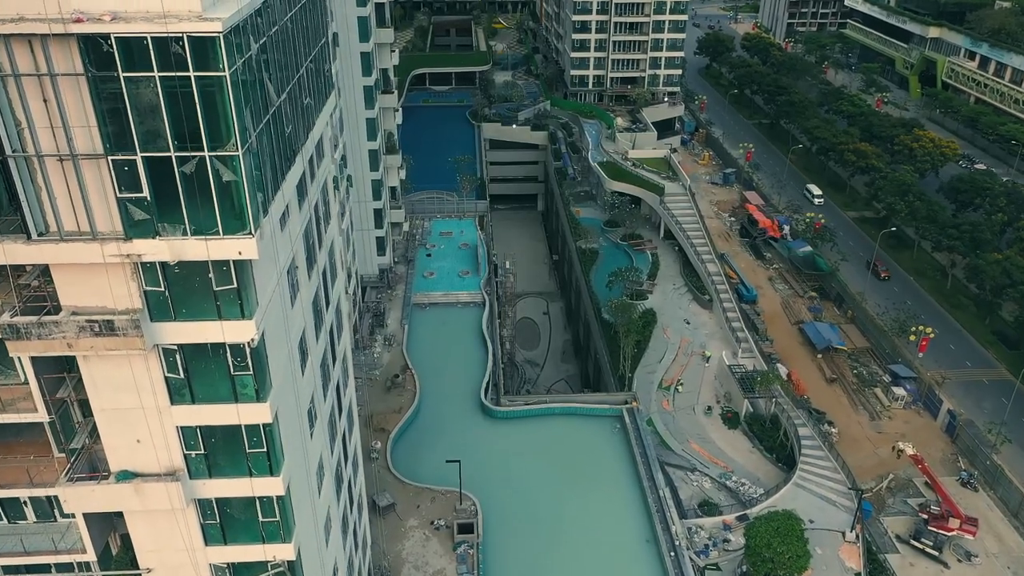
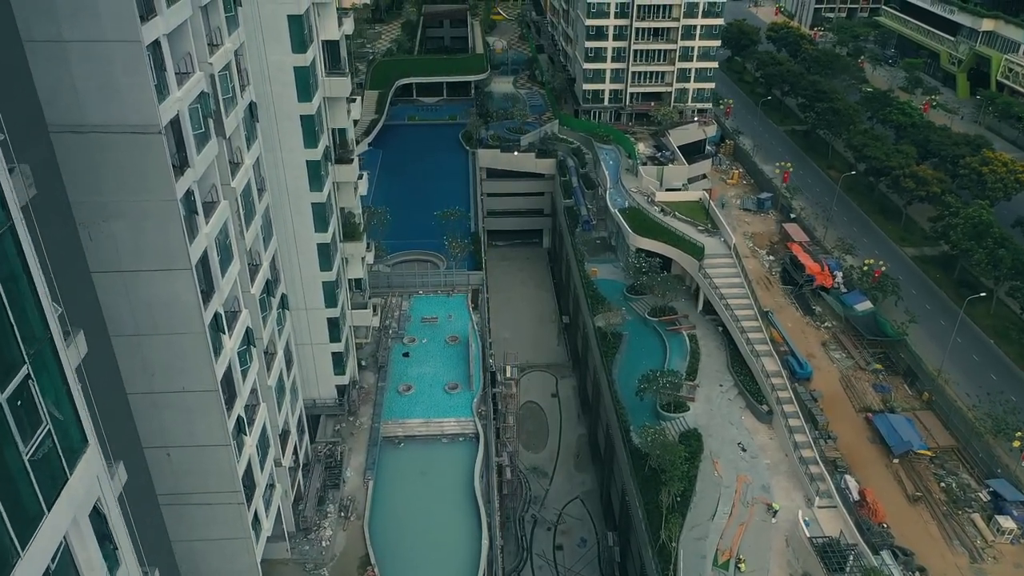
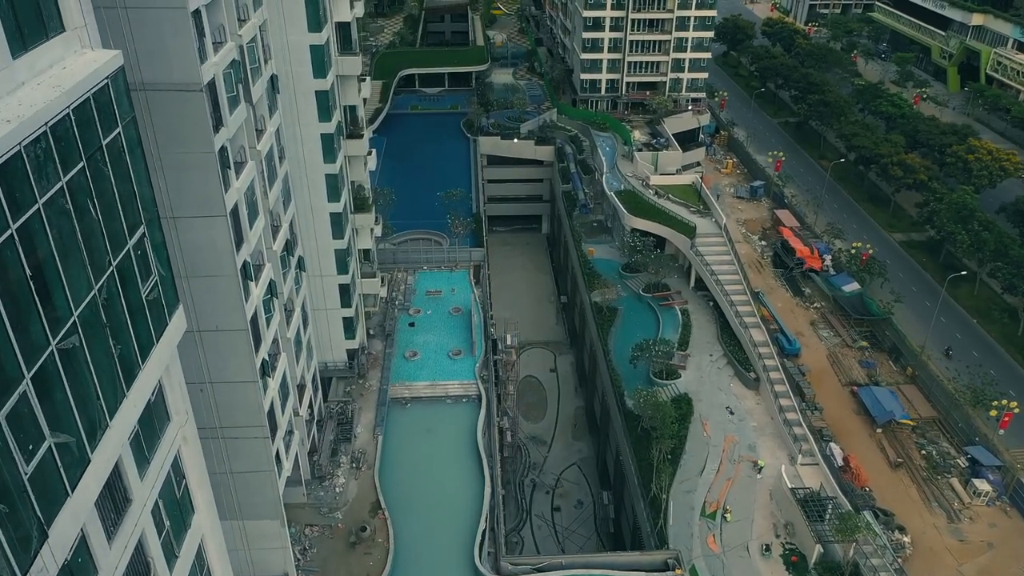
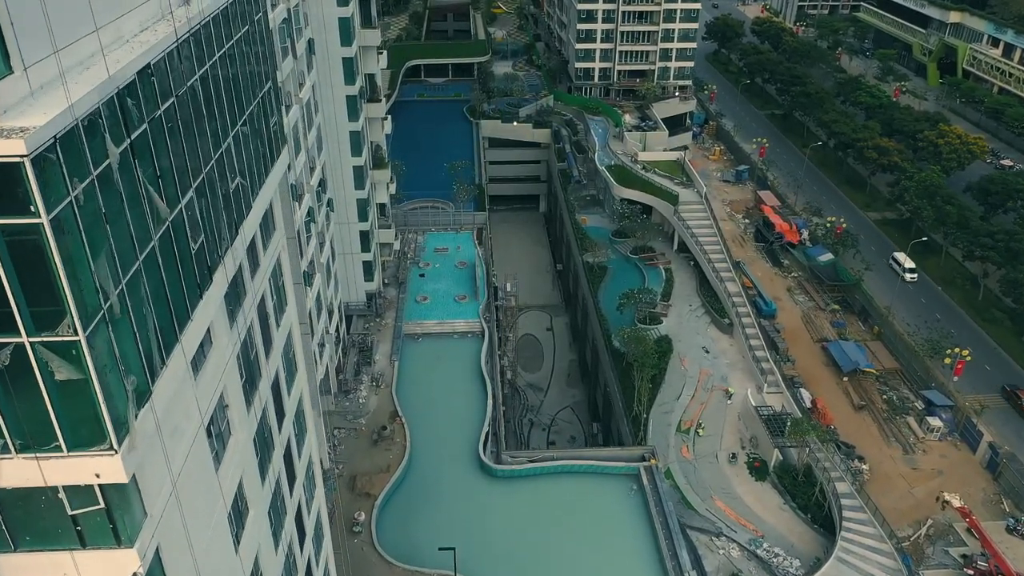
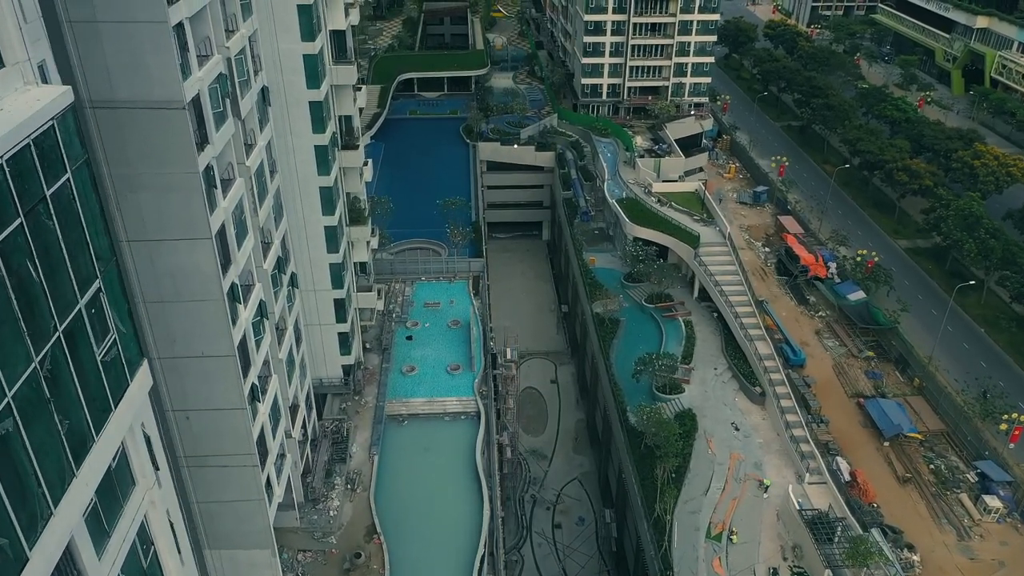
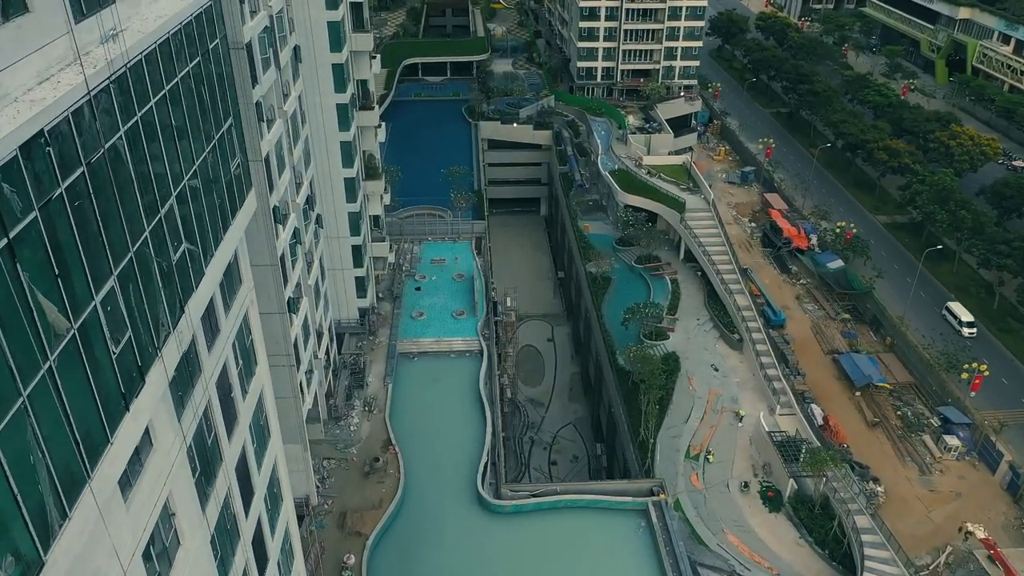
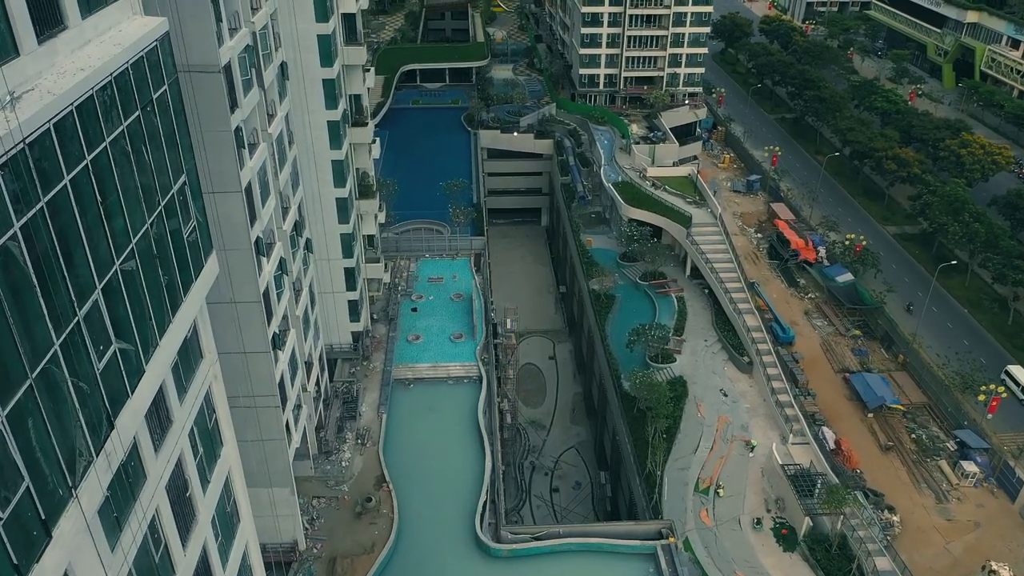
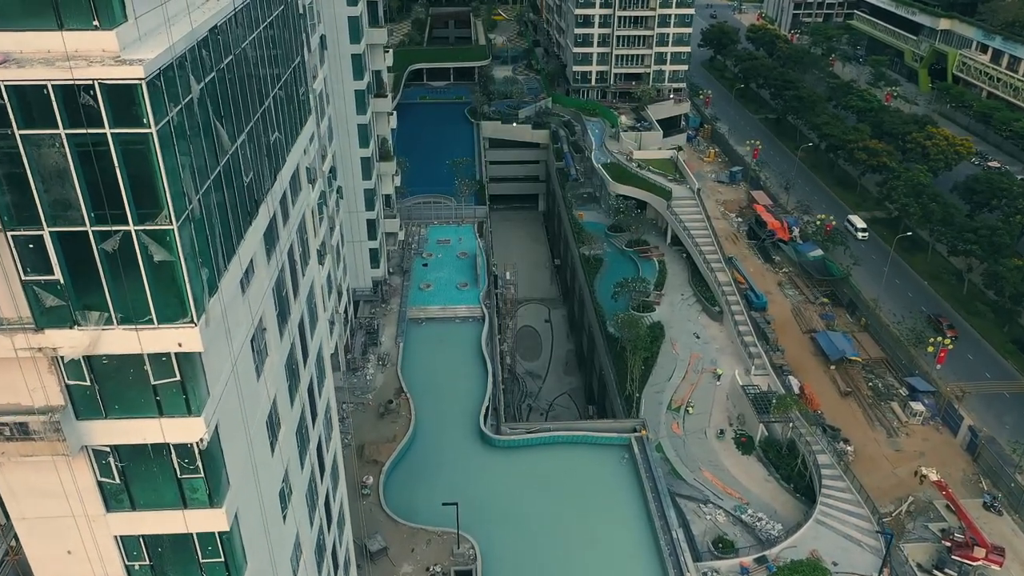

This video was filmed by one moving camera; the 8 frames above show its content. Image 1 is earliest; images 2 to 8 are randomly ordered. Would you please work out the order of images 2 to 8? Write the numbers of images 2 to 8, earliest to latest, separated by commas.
8, 4, 6, 7, 3, 5, 2
